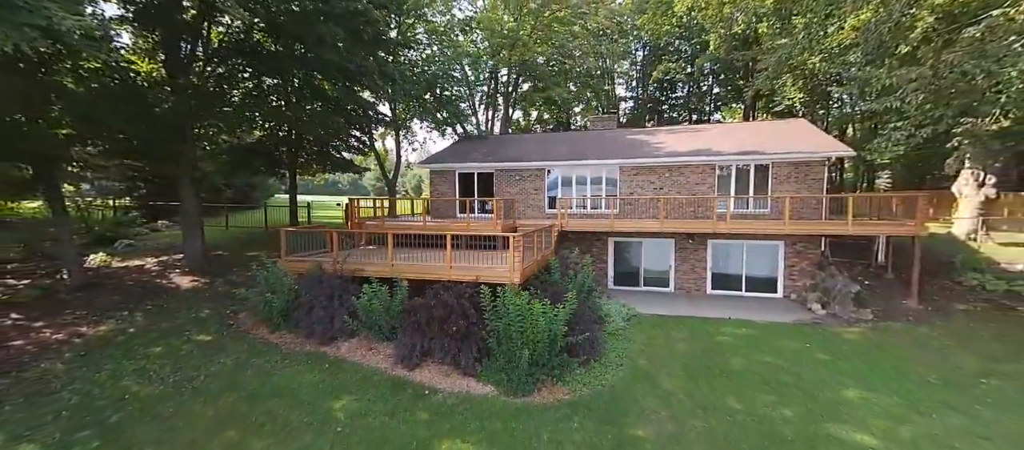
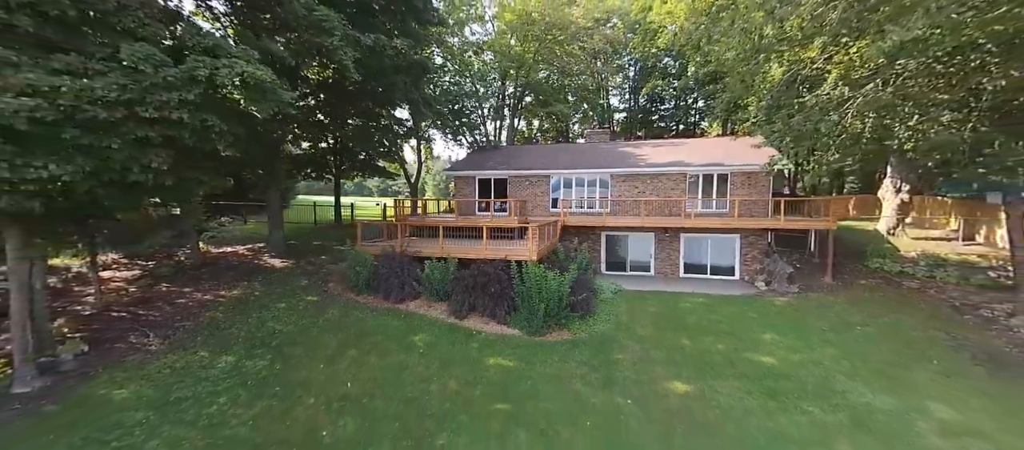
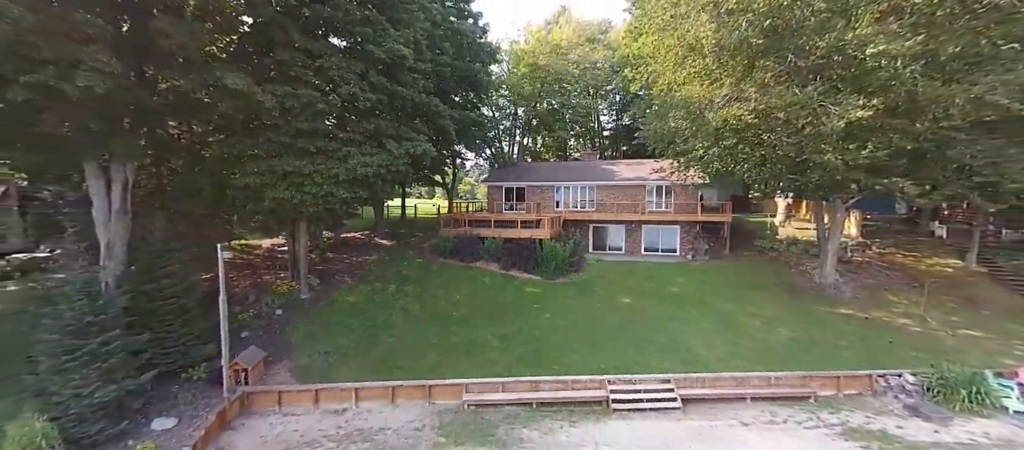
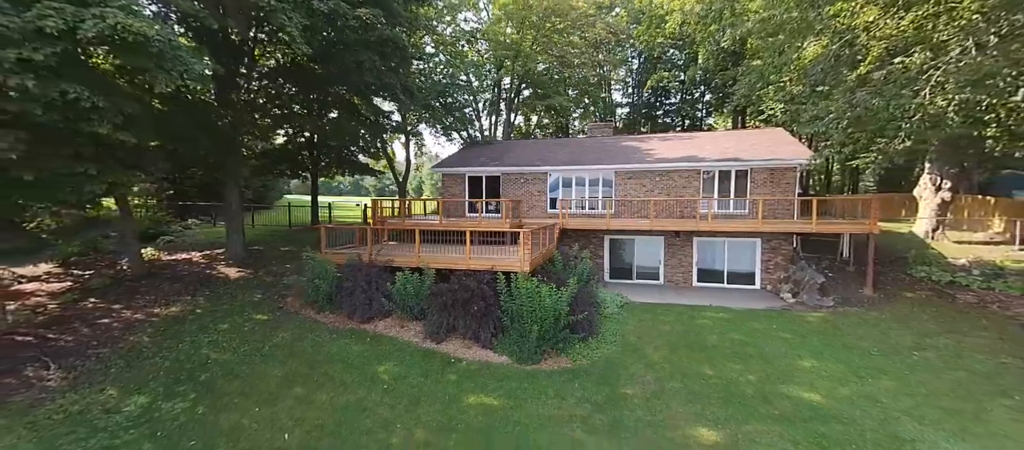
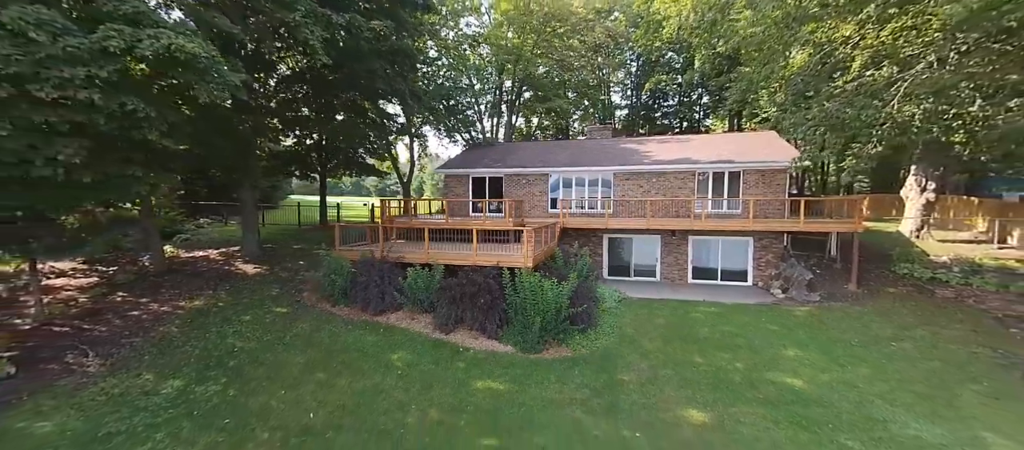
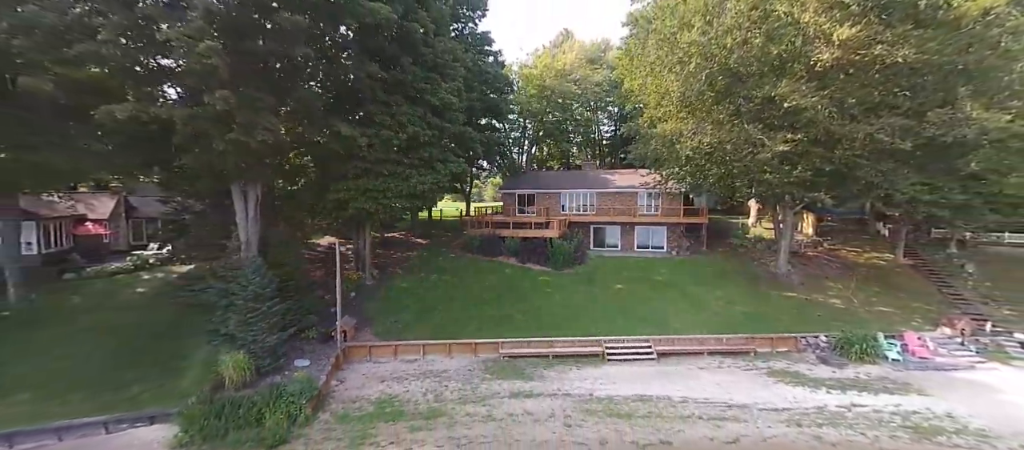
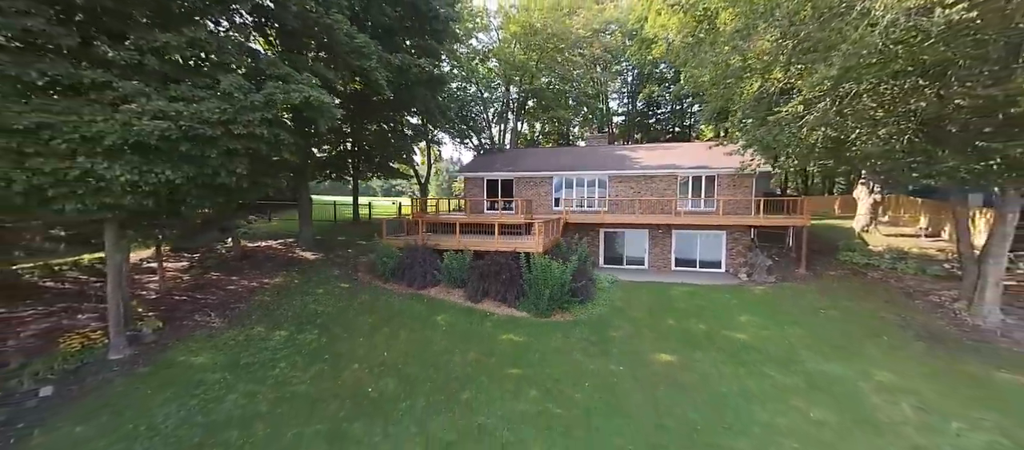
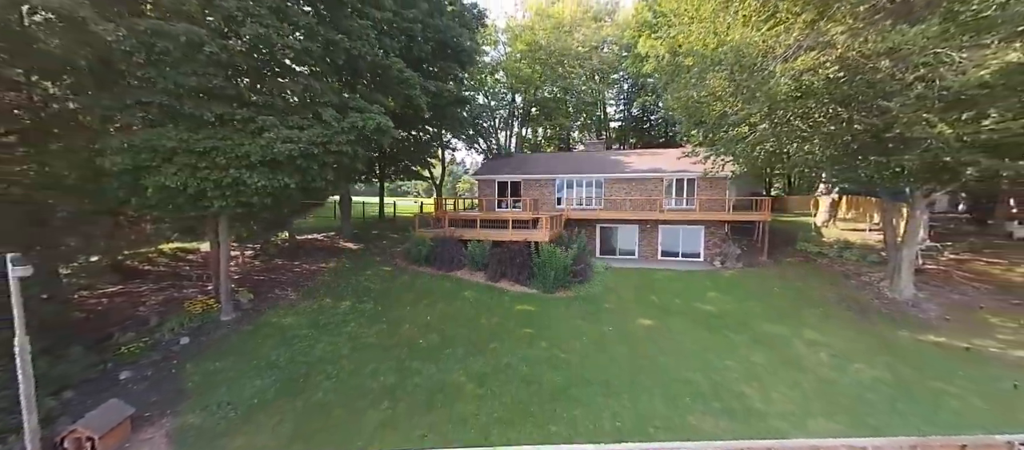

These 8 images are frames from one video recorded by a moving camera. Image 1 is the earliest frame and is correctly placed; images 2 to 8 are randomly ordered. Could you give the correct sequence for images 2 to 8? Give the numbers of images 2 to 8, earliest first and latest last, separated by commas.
4, 5, 2, 7, 8, 3, 6
